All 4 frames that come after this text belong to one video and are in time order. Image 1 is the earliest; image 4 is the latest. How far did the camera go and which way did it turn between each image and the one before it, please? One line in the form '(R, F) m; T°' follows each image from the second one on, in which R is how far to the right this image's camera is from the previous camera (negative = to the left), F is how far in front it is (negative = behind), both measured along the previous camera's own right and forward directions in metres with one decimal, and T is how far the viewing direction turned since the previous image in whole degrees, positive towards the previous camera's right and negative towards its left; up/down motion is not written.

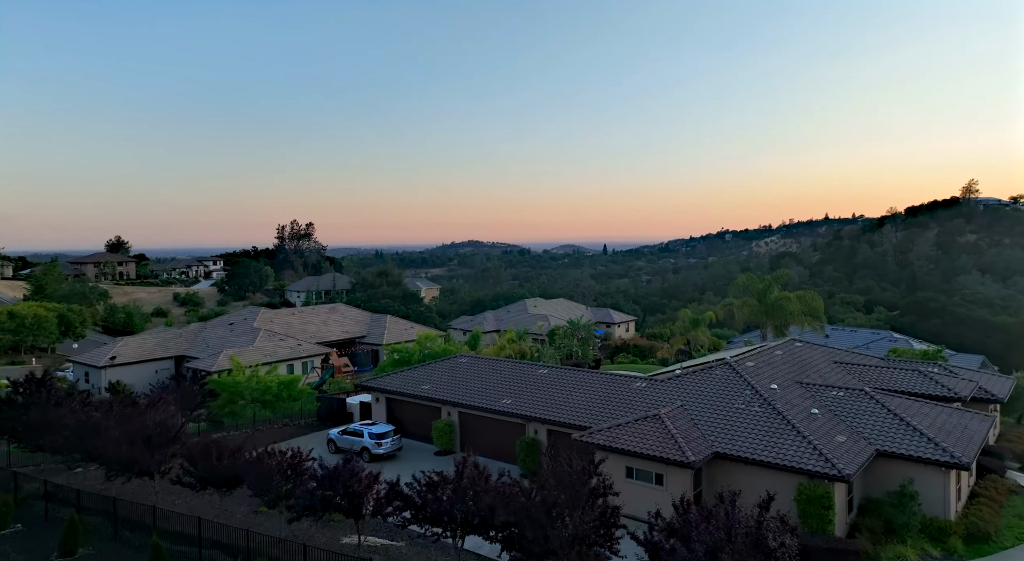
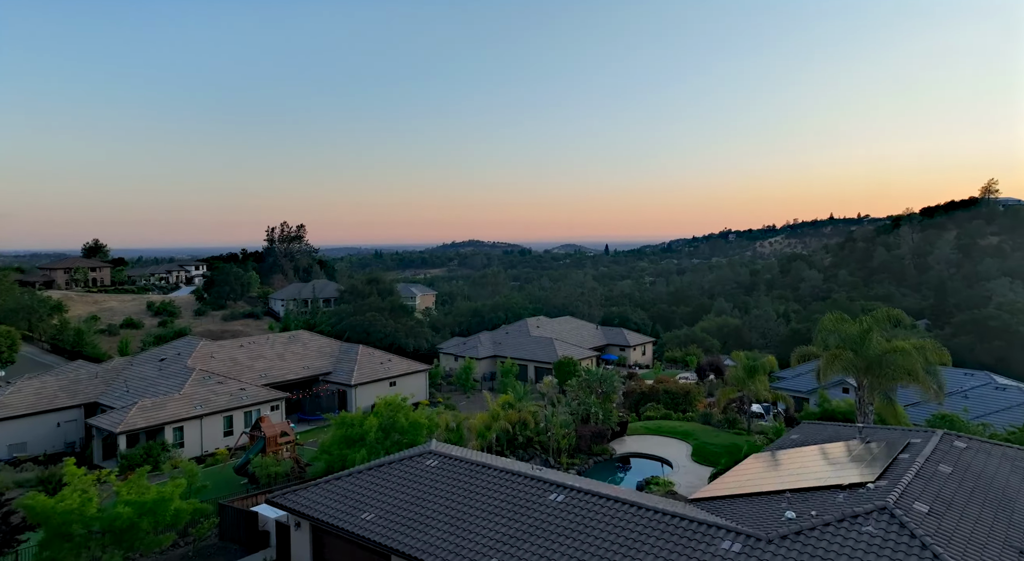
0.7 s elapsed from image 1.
(+0.1, +3.2) m; 0°
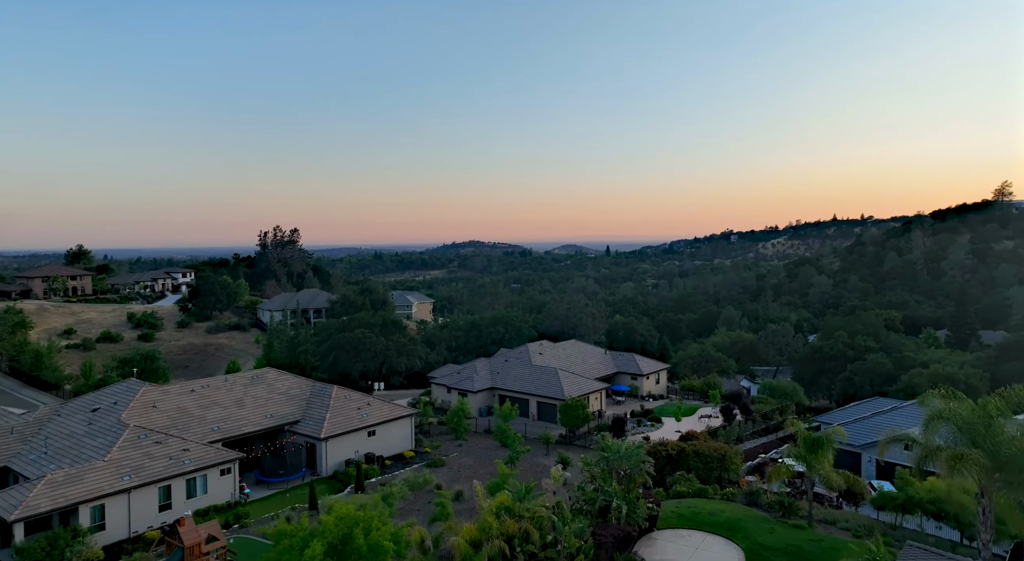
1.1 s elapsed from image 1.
(0.0, +2.1) m; 0°
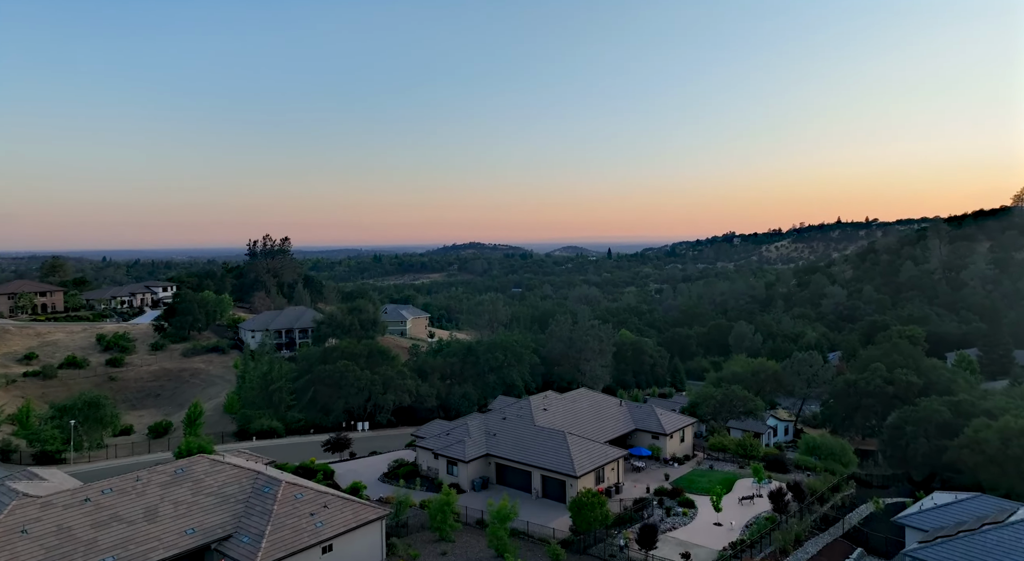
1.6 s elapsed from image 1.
(0.0, +2.9) m; 0°
